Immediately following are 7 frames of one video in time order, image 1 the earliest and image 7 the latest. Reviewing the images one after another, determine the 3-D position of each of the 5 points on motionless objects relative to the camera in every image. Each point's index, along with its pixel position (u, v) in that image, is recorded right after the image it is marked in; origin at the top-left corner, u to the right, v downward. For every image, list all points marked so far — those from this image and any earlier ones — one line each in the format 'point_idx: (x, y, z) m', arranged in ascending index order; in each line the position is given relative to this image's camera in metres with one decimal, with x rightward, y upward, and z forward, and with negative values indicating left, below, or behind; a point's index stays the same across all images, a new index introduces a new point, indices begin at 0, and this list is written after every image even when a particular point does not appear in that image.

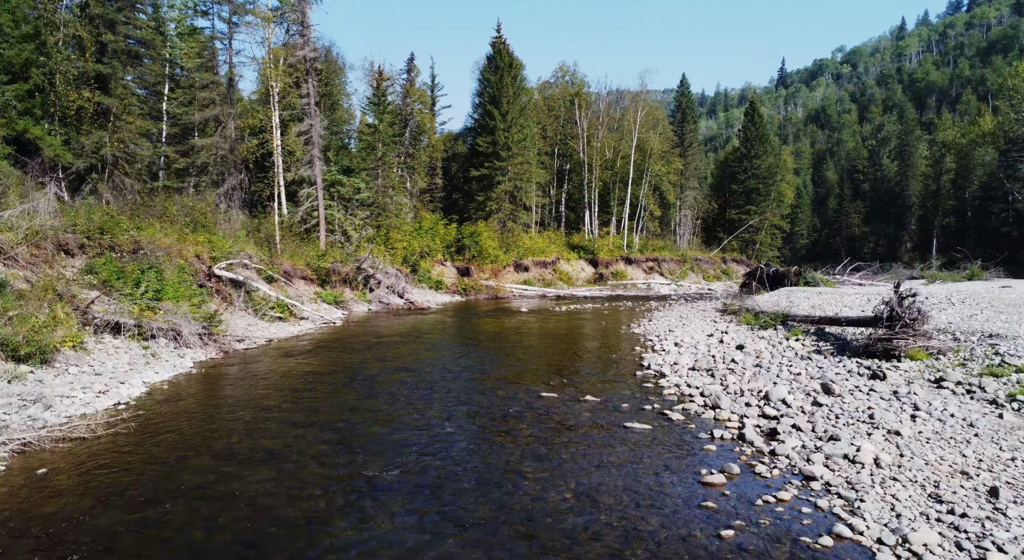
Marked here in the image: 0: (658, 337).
0: (+4.0, -1.6, +16.5) m
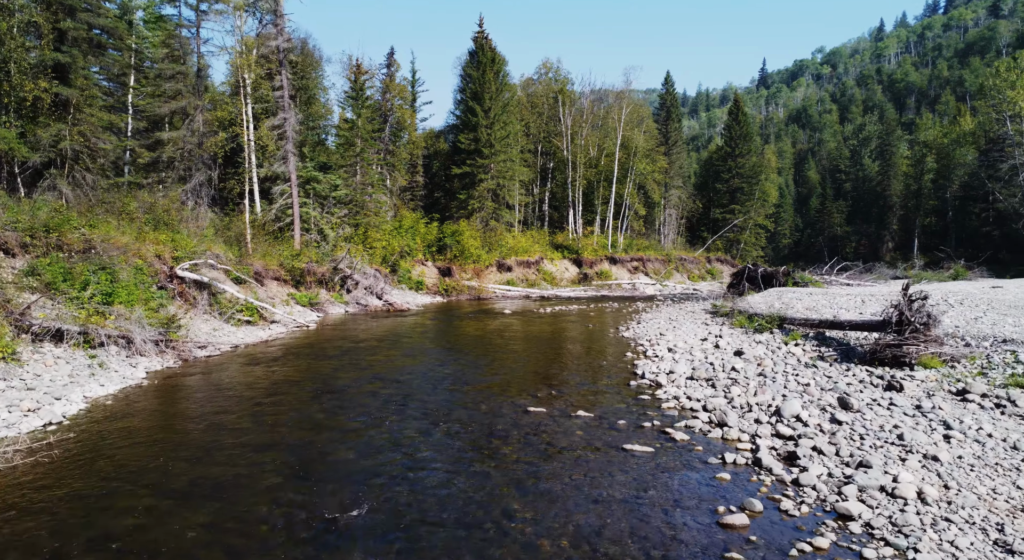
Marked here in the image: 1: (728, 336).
0: (+3.6, -1.6, +15.7) m
1: (+5.6, -1.4, +15.6) m
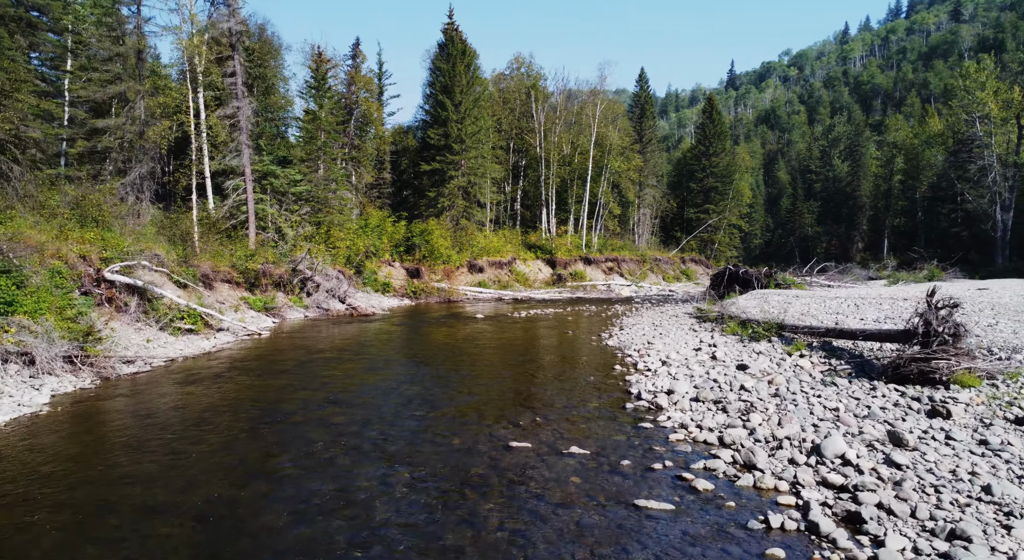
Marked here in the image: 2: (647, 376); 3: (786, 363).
0: (+3.0, -1.7, +14.2) m
1: (+5.0, -1.5, +14.3) m
2: (+2.5, -1.8, +11.3) m
3: (+5.2, -1.6, +11.7) m
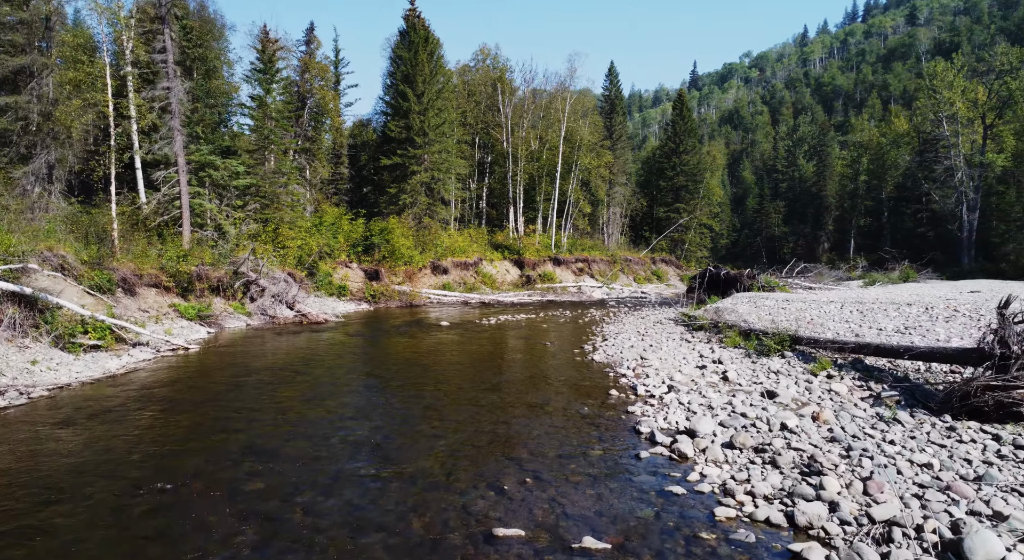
0: (+2.5, -1.8, +12.1) m
1: (+4.4, -1.6, +12.3) m
2: (+2.1, -1.9, +9.2) m
3: (+4.8, -1.7, +9.7) m
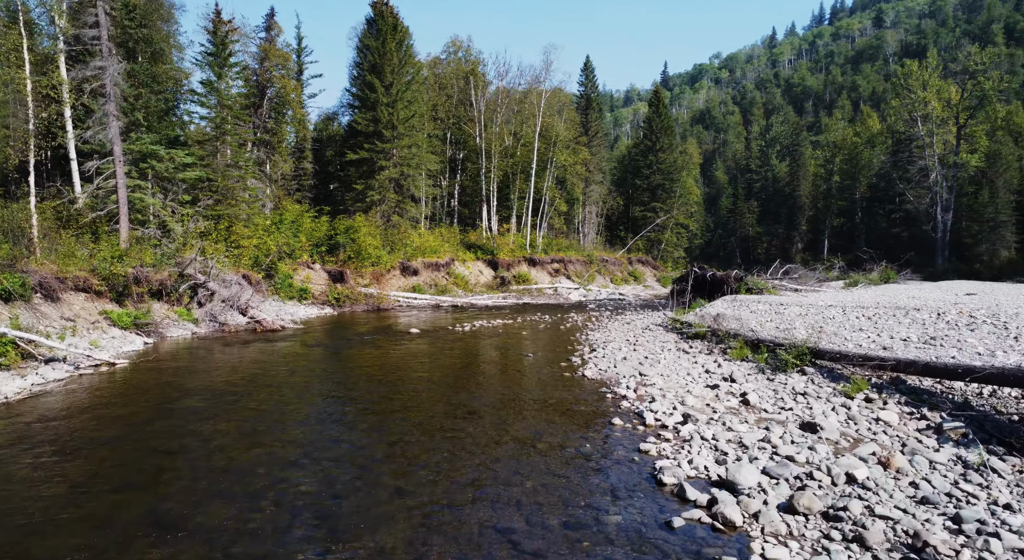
0: (+2.1, -1.9, +10.4) m
1: (+4.1, -1.7, +10.7) m
2: (+2.0, -2.0, +7.5) m
3: (+4.6, -1.8, +8.1) m
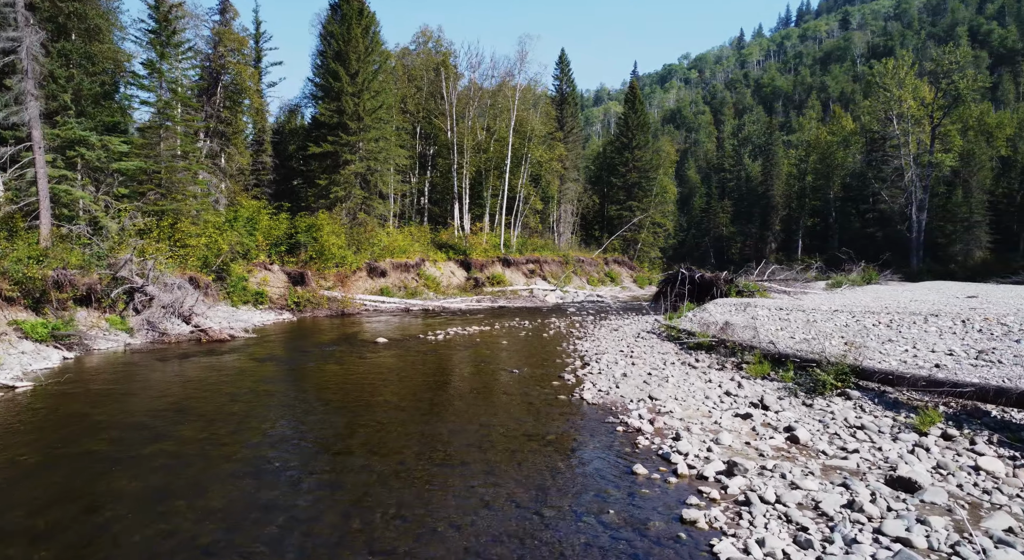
0: (+2.0, -2.0, +8.6) m
1: (+3.9, -1.8, +8.9) m
2: (+2.0, -2.1, +5.6) m
3: (+4.6, -1.9, +6.4) m
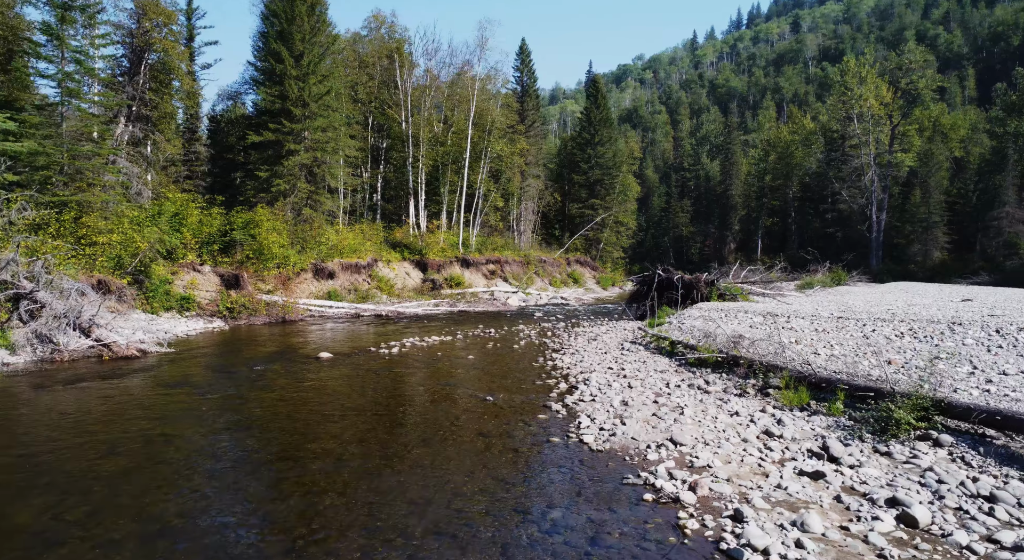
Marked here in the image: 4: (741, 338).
0: (+1.9, -2.1, +6.3) m
1: (+3.8, -2.0, +6.8) m
2: (+2.1, -2.2, +3.3) m
3: (+4.6, -2.0, +4.3) m
4: (+4.5, -1.3, +12.4) m
